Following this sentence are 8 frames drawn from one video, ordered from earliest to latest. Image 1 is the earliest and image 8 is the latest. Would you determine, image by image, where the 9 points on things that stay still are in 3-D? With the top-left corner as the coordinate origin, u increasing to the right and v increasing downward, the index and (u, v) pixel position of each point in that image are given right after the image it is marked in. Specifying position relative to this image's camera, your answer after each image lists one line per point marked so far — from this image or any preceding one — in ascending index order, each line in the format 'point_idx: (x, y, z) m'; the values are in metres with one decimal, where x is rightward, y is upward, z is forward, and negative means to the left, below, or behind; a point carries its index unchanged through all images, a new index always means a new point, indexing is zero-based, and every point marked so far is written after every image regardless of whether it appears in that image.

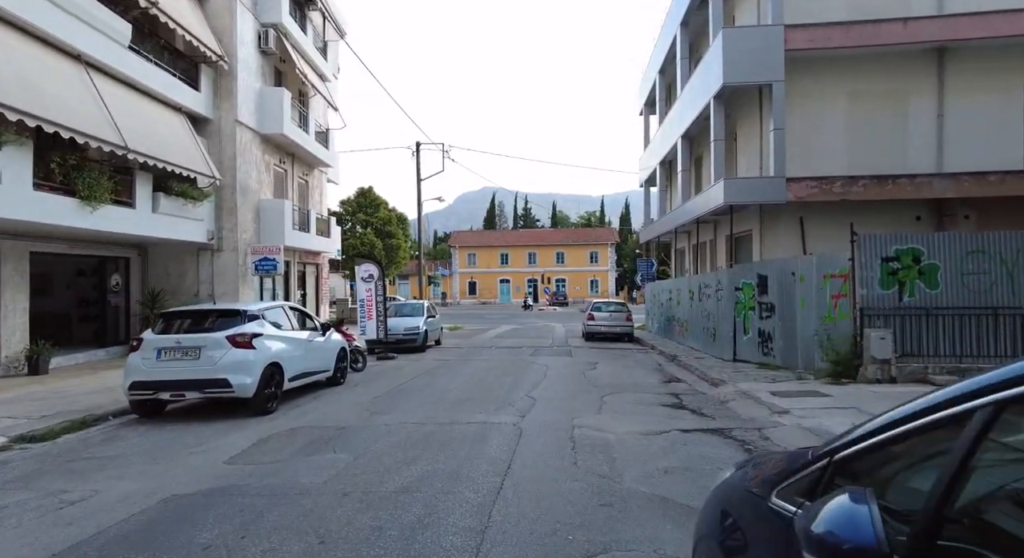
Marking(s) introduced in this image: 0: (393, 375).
0: (-2.7, -2.2, +14.3) m
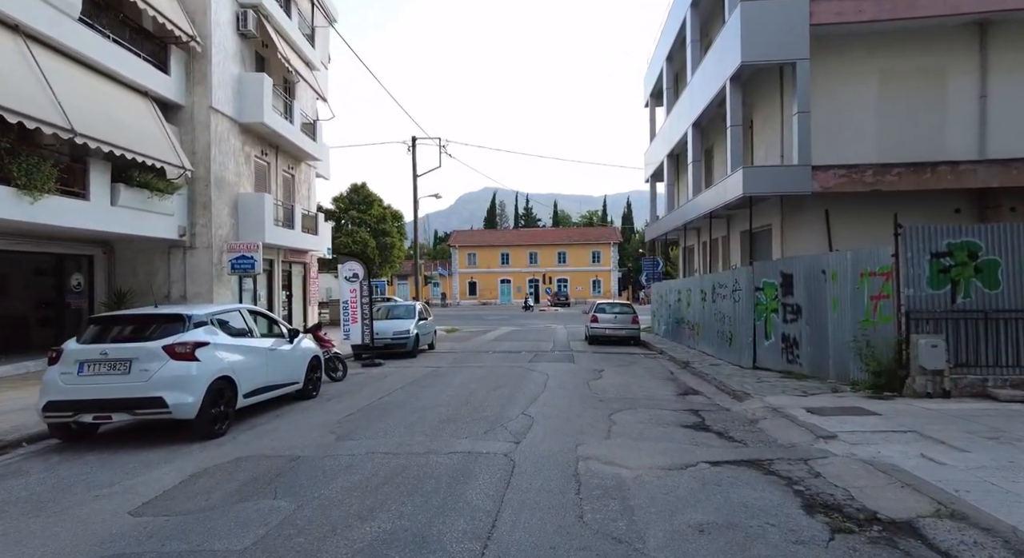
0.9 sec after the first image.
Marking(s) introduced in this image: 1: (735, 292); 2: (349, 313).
0: (-2.8, -2.2, +12.8) m
1: (+5.6, -0.3, +15.7) m
2: (-4.3, -0.9, +16.4) m
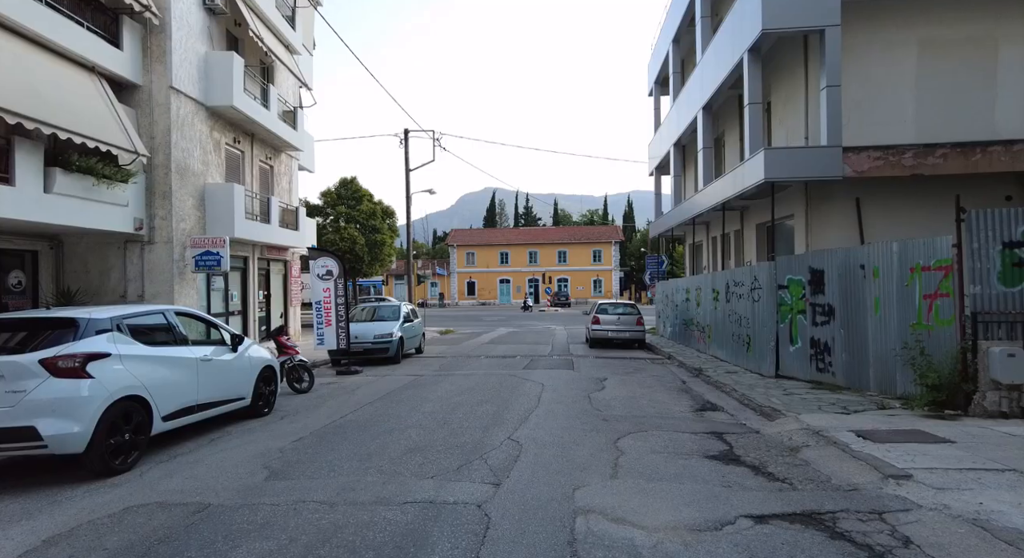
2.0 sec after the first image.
0: (-3.0, -2.1, +11.2) m
1: (+5.4, -0.3, +14.0) m
2: (-4.5, -0.9, +14.8) m
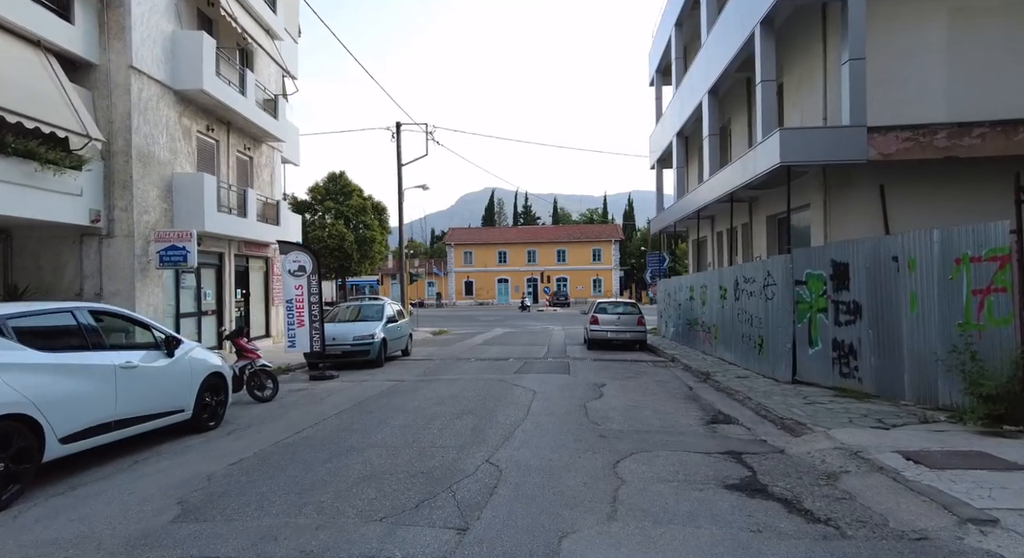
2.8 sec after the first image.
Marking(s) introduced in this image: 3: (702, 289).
0: (-3.2, -2.0, +9.9) m
1: (+5.2, -0.2, +12.8) m
2: (-4.7, -0.8, +13.5) m
3: (+5.7, -0.3, +18.8) m
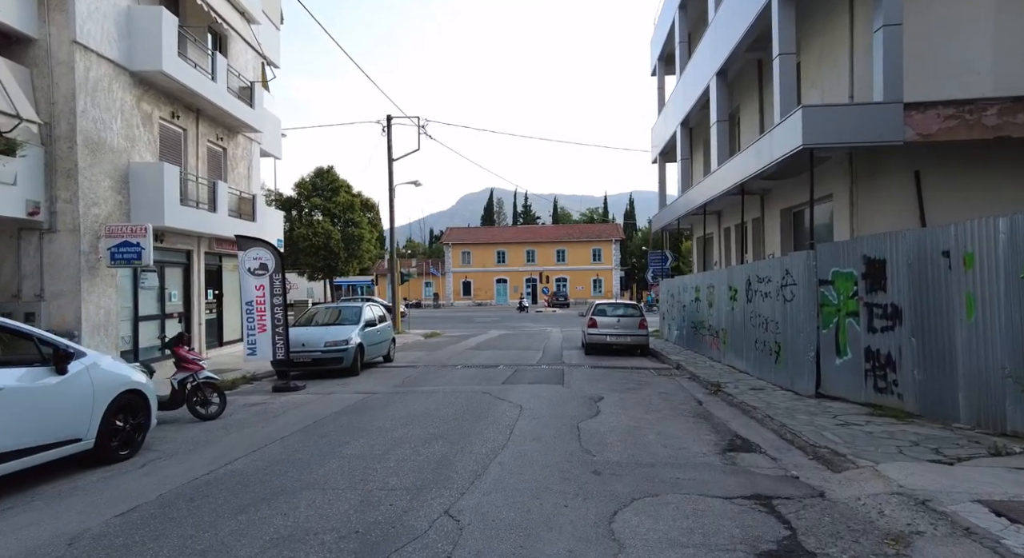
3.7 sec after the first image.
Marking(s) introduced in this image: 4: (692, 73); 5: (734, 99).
0: (-3.5, -2.0, +8.5) m
1: (+4.9, -0.2, +11.4) m
2: (-5.0, -0.8, +12.1) m
3: (+5.5, -0.3, +17.4) m
4: (+5.6, +6.3, +19.3) m
5: (+6.2, +5.0, +17.4) m
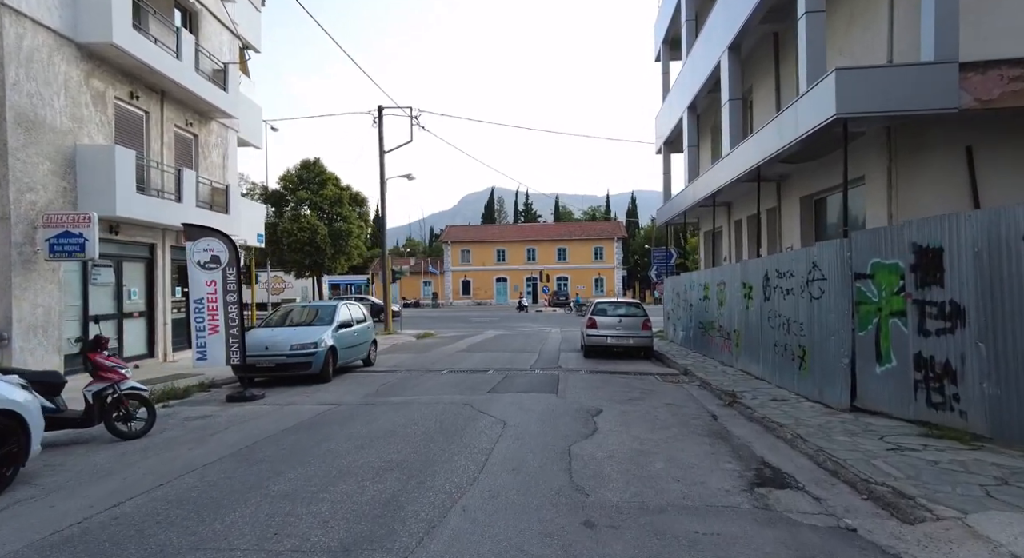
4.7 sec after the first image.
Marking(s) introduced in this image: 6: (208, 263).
0: (-3.7, -1.9, +7.1) m
1: (+4.7, -0.1, +9.9) m
2: (-5.2, -0.7, +10.7) m
3: (+5.2, -0.2, +15.9) m
4: (+5.4, +6.4, +17.8) m
5: (+6.0, +5.1, +15.9) m
6: (-5.1, +0.3, +10.7) m
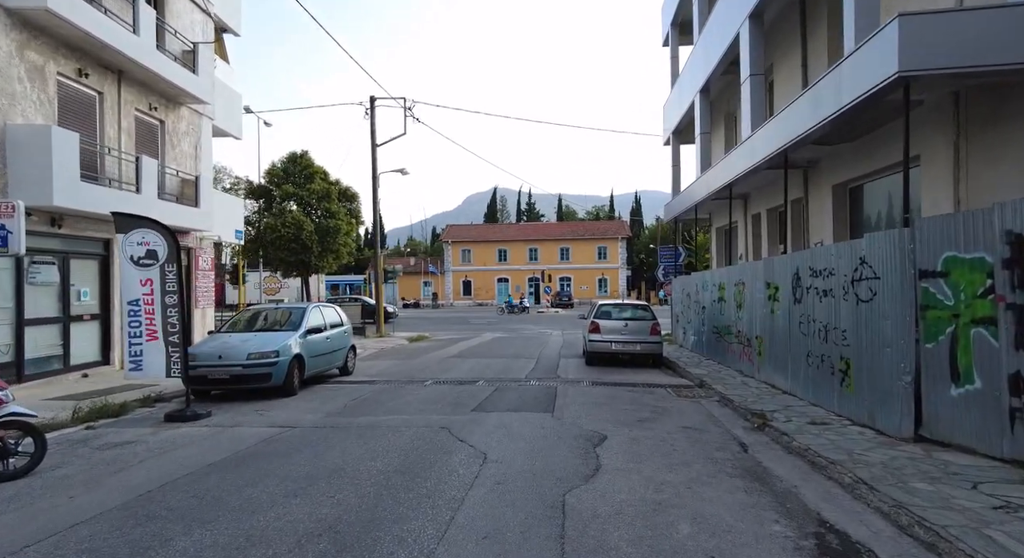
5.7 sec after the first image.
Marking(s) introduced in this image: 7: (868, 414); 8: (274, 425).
0: (-3.9, -1.9, +5.4) m
1: (+4.5, -0.1, +8.2) m
2: (-5.4, -0.7, +9.0) m
3: (+5.1, -0.2, +14.2) m
4: (+5.2, +6.4, +16.1) m
5: (+5.8, +5.1, +14.2) m
6: (-5.3, +0.3, +9.1) m
7: (+4.4, -1.6, +7.7) m
8: (-3.4, -2.0, +8.9) m
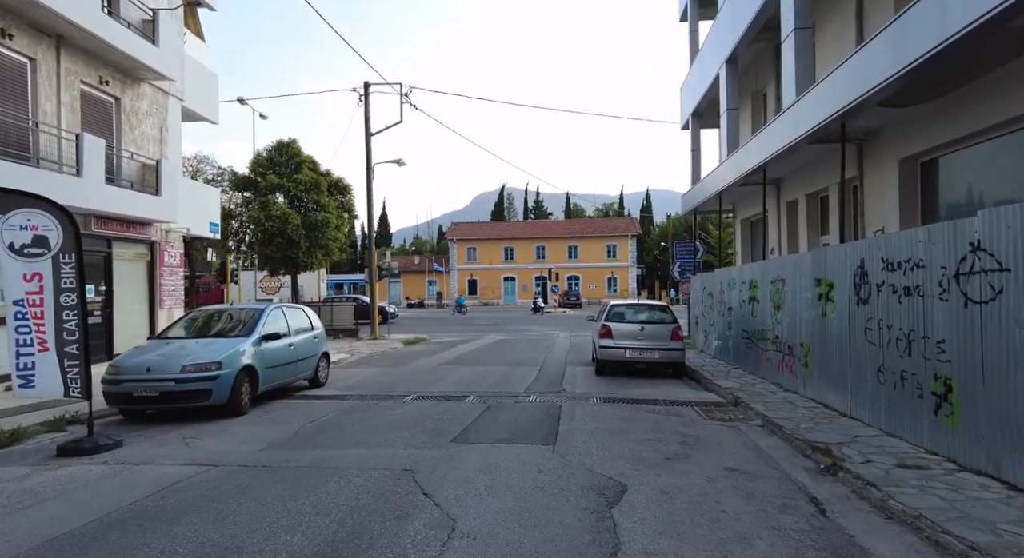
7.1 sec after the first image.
0: (-4.1, -1.8, +3.4) m
1: (+4.4, 0.0, +6.1) m
2: (-5.5, -0.6, +7.0) m
3: (+5.0, -0.1, +12.1) m
4: (+5.2, +6.5, +14.0) m
5: (+5.8, +5.2, +12.1) m
6: (-5.4, +0.4, +7.1) m
7: (+4.2, -1.6, +5.6) m
8: (-3.5, -1.9, +6.9) m
